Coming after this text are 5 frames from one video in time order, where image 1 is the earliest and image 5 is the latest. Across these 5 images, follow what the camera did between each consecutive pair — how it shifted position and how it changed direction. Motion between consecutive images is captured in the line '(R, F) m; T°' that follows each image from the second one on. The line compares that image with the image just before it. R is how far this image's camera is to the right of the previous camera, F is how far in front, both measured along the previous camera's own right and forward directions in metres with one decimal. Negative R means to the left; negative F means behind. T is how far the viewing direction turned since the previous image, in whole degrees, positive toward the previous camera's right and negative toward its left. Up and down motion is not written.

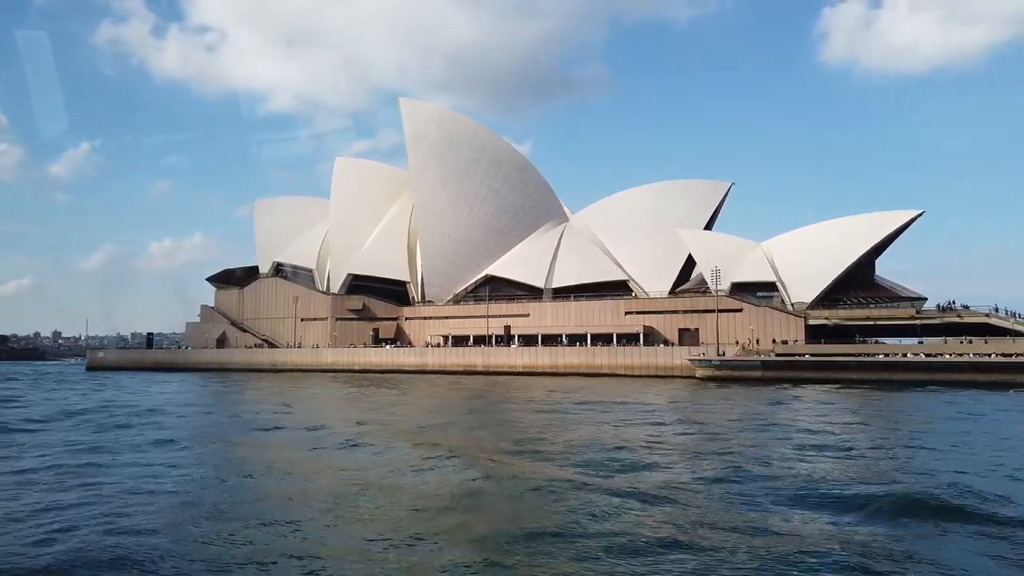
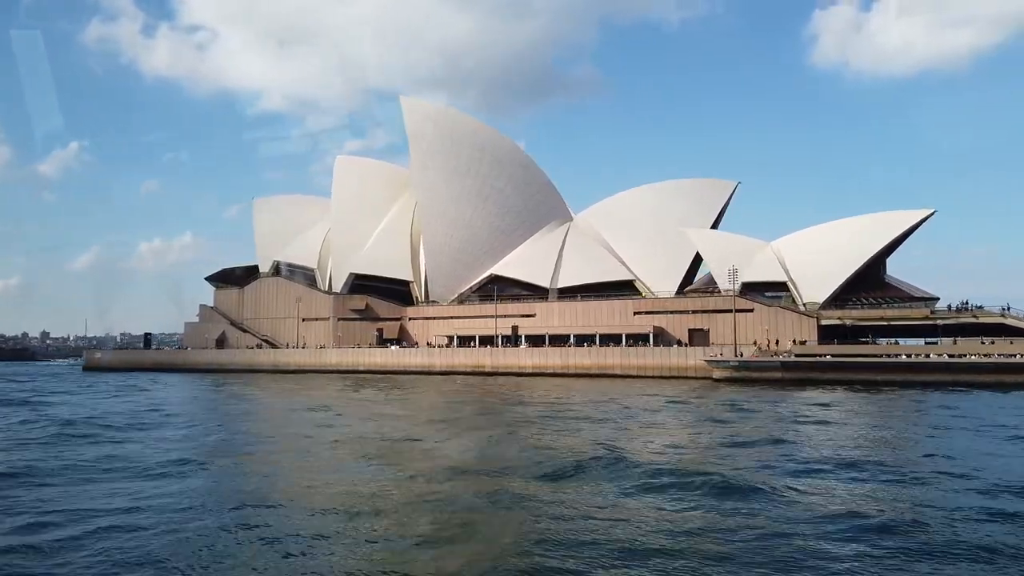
(-0.8, +0.5) m; +1°
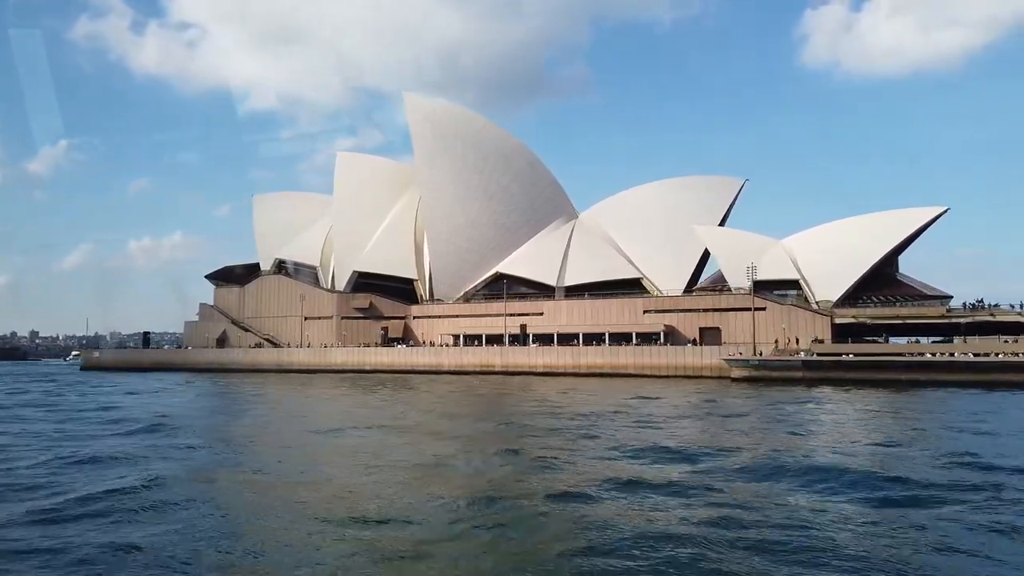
(-0.8, +0.5) m; +1°
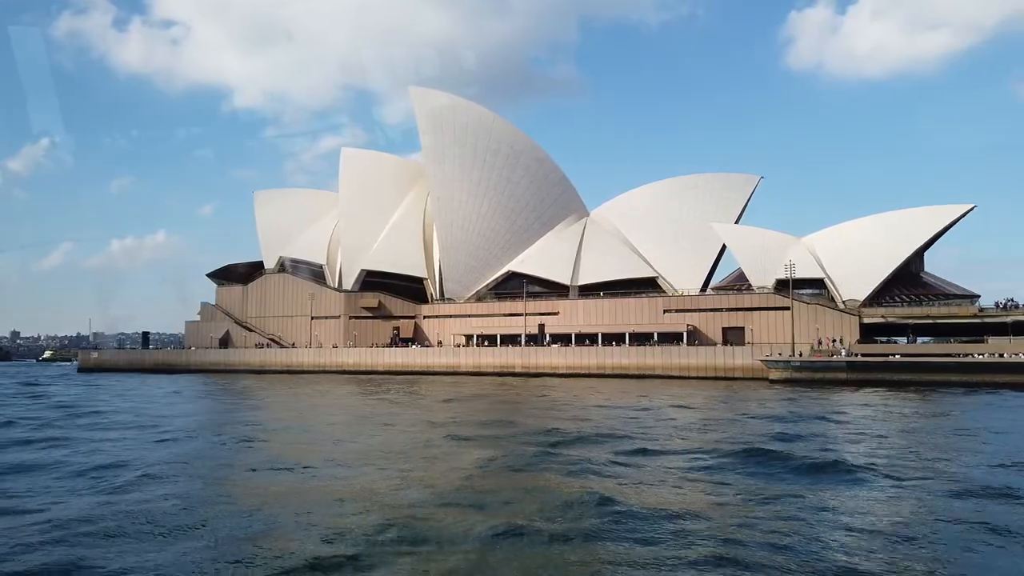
(-1.5, +1.0) m; +1°
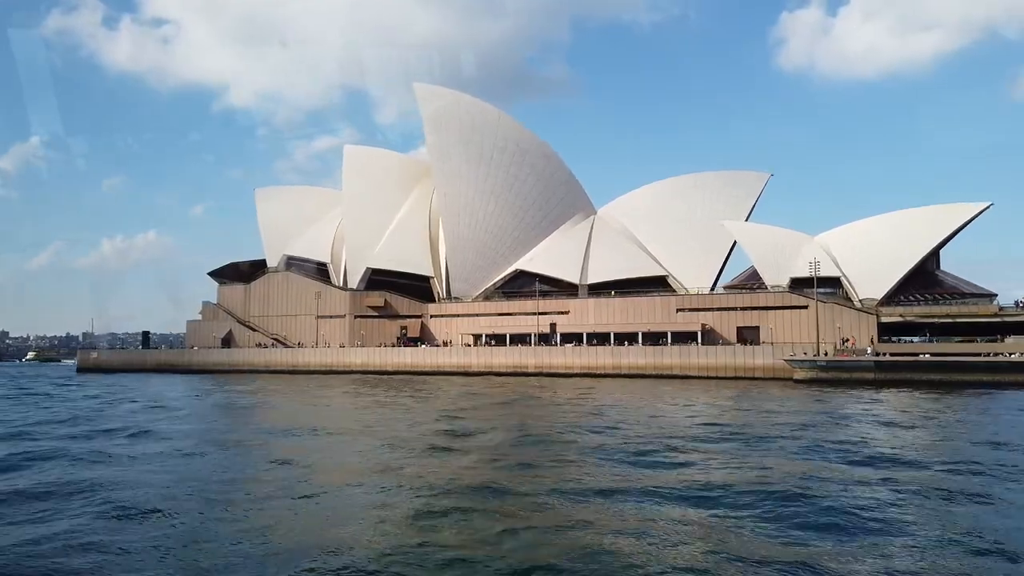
(-0.9, +0.6) m; +1°
